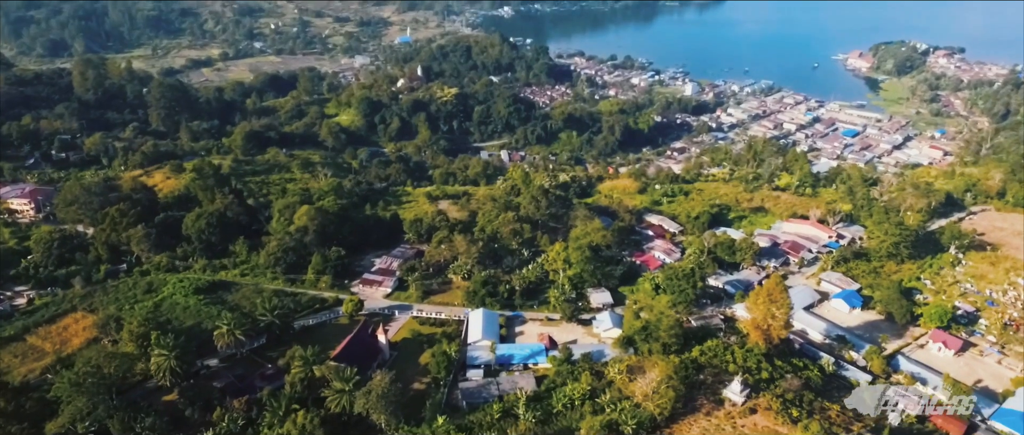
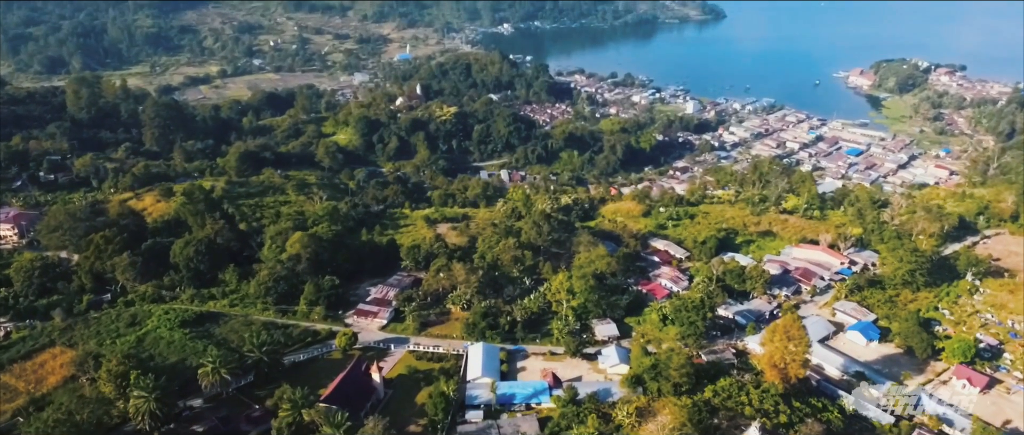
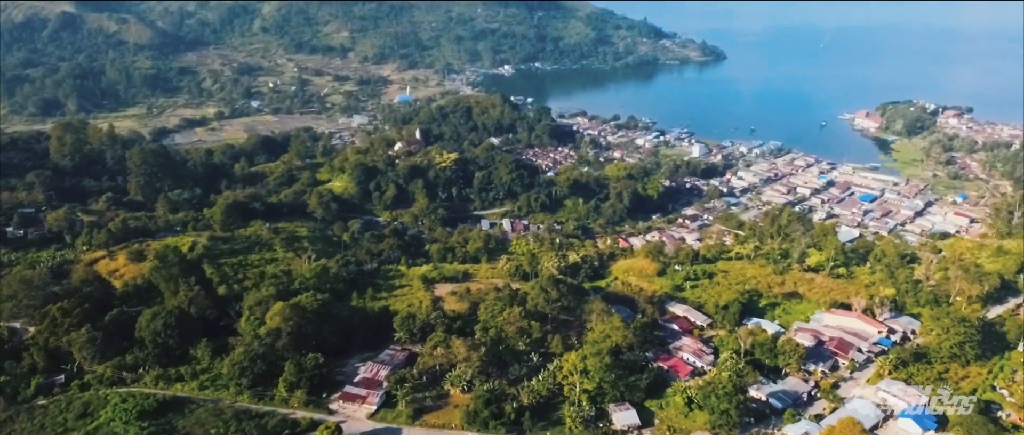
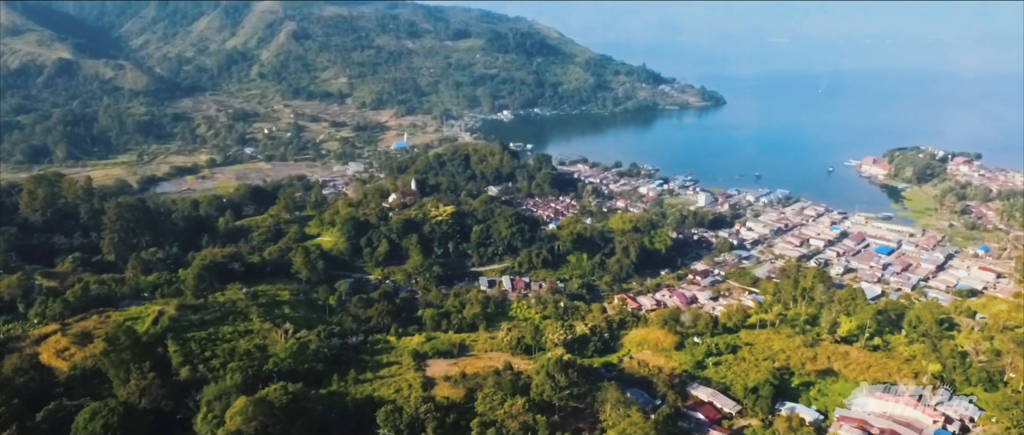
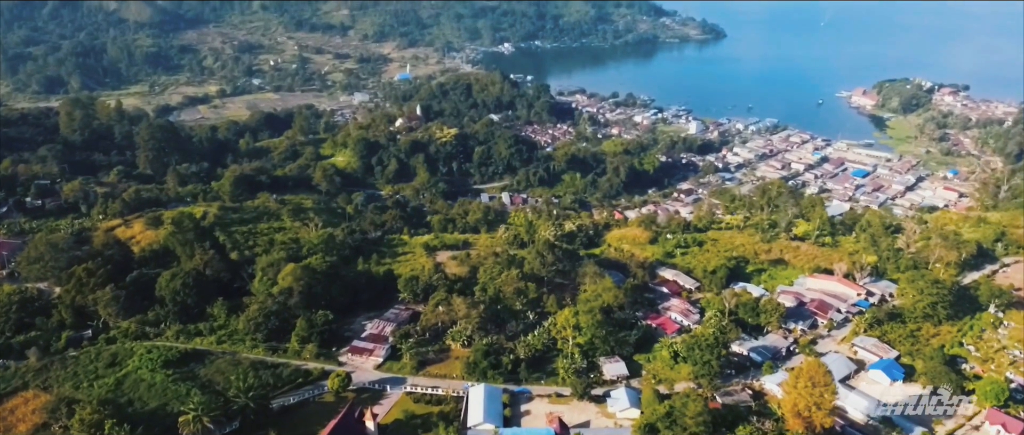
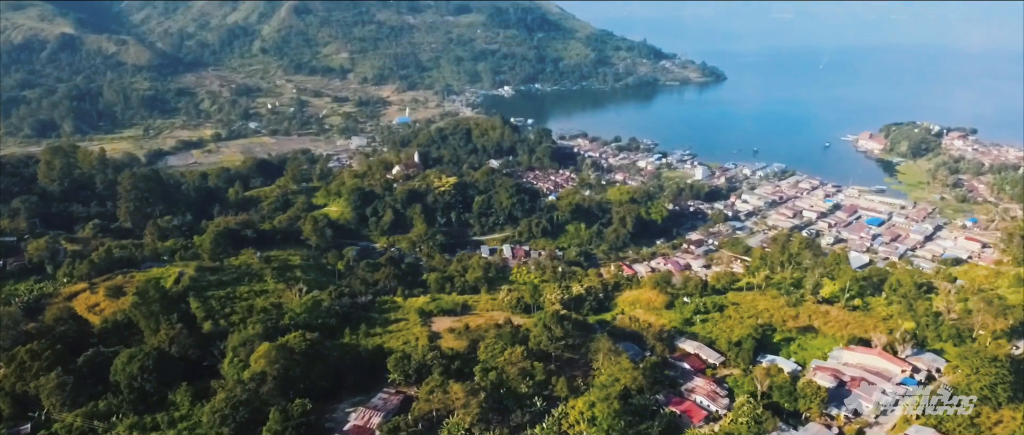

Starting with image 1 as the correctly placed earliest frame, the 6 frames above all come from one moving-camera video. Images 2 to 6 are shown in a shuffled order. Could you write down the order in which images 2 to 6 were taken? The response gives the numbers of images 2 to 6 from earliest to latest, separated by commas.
2, 5, 3, 6, 4
